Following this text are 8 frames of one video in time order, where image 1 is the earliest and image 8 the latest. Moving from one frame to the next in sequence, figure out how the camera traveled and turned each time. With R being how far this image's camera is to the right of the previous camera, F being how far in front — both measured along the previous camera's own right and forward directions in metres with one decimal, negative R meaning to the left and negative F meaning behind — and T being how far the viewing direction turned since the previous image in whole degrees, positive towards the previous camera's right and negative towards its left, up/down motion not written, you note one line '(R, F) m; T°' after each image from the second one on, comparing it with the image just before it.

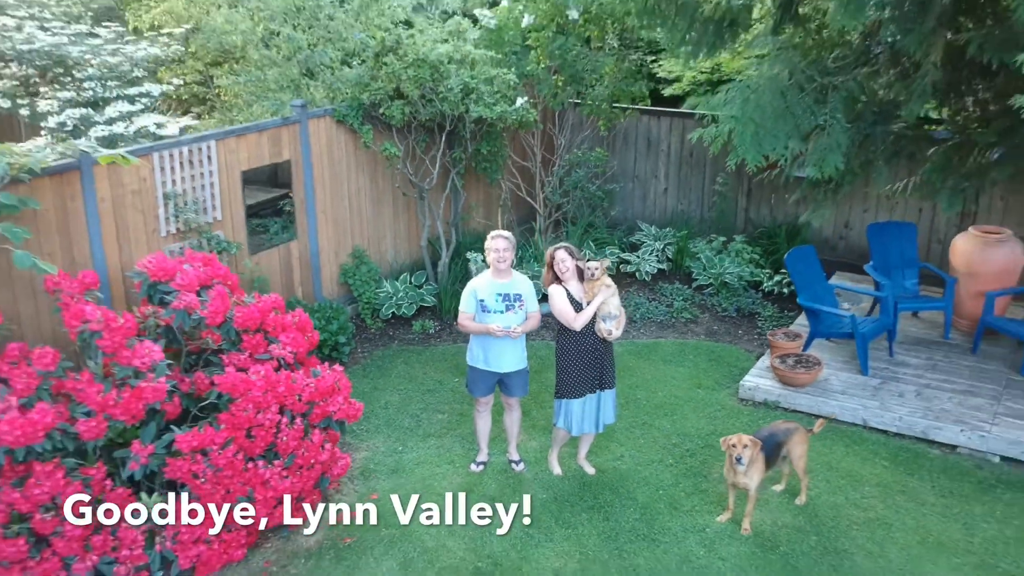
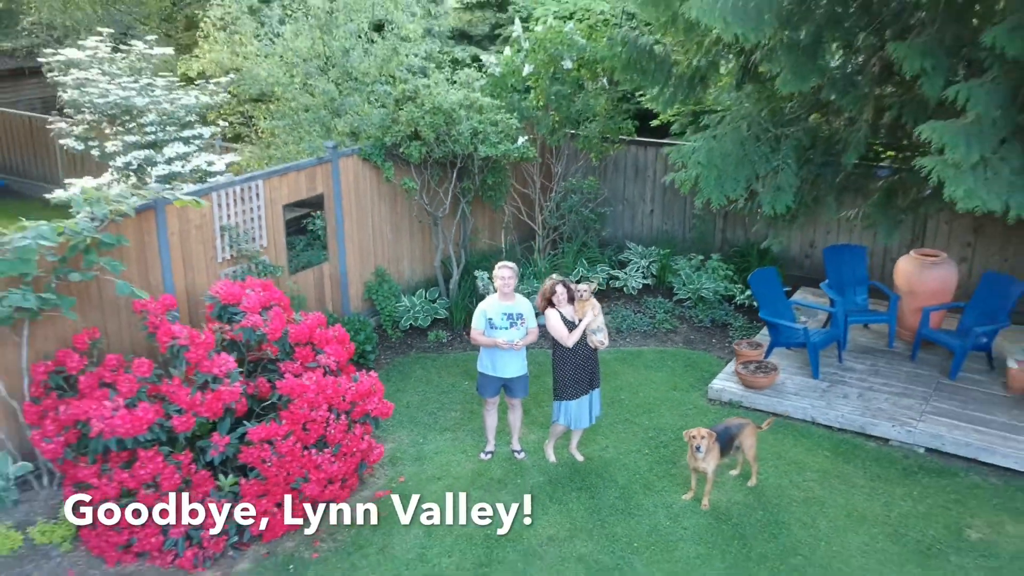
(0.0, -0.9) m; 0°
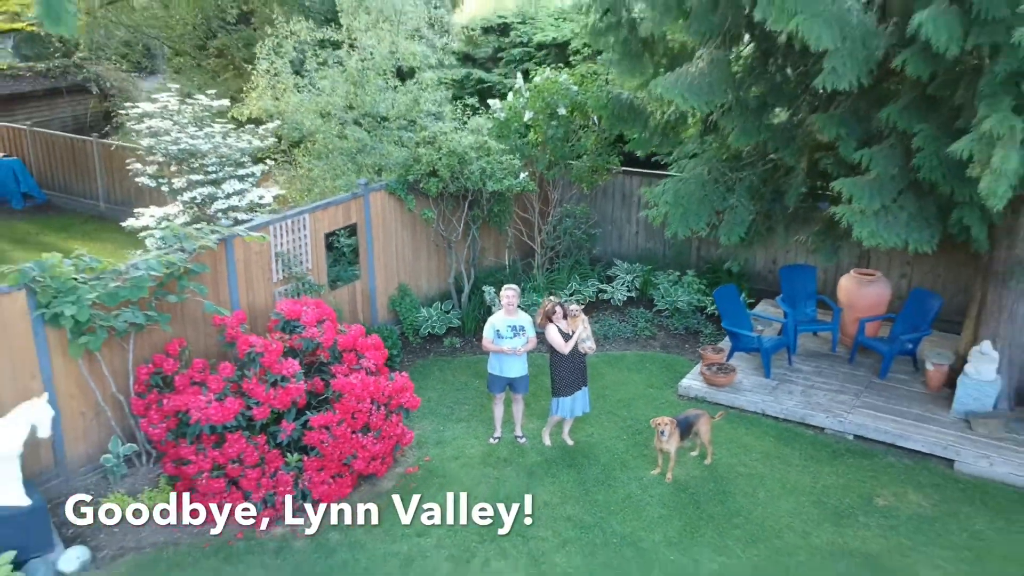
(0.0, -1.2) m; 0°
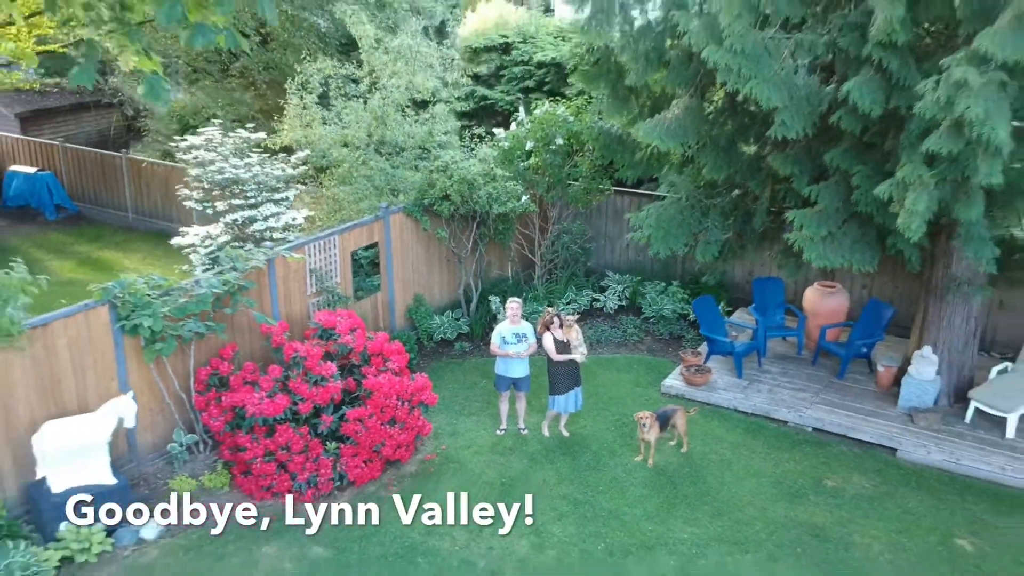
(0.0, -1.0) m; 0°
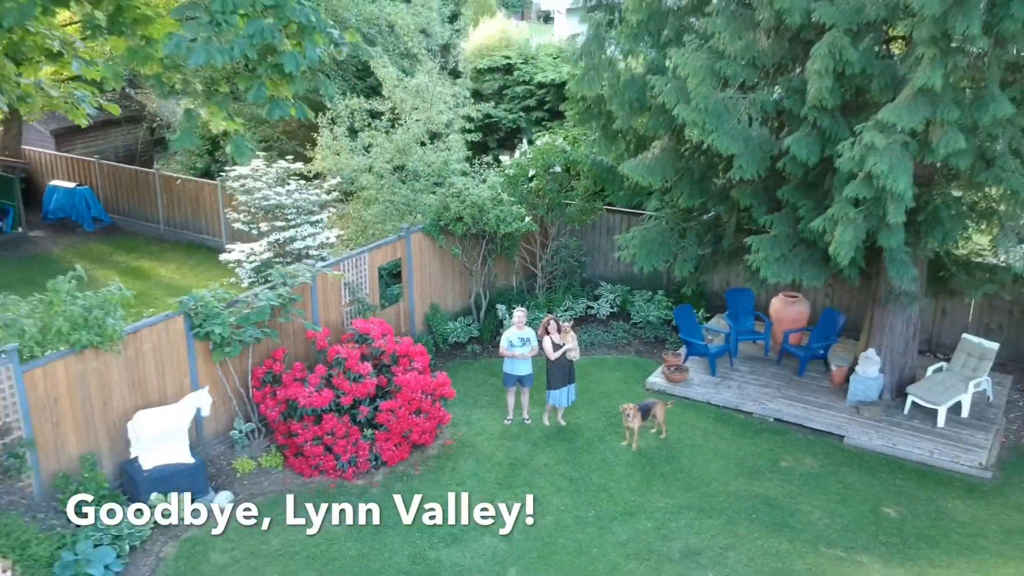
(0.0, -1.4) m; 0°
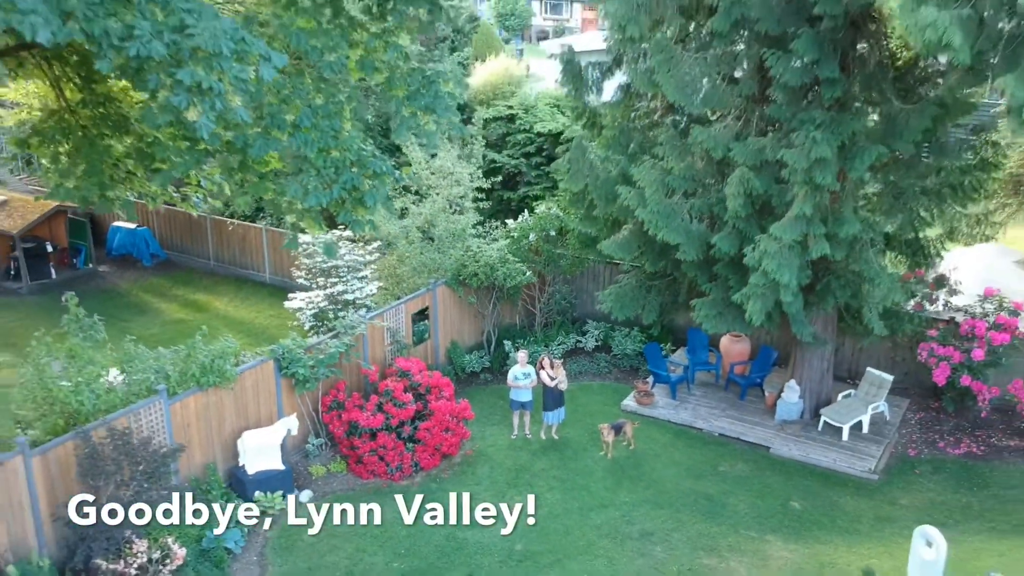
(-0.1, -2.7) m; 0°
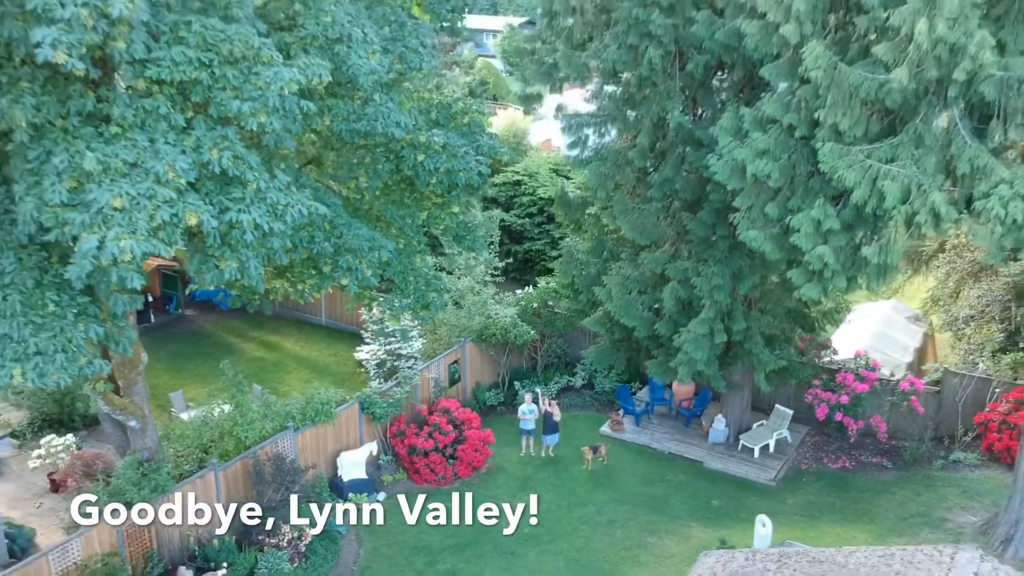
(-0.1, -4.9) m; 0°
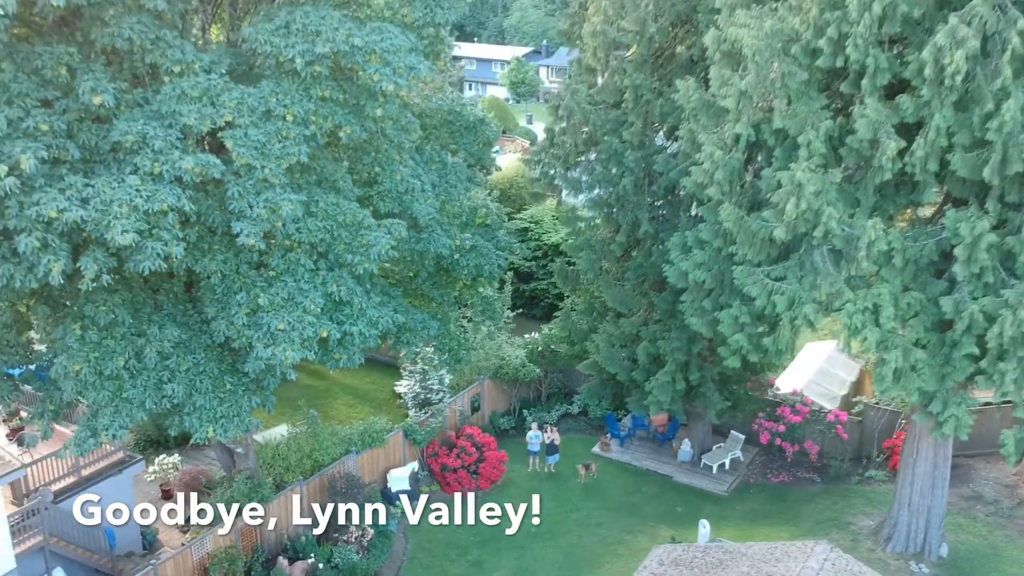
(-0.1, -4.4) m; 0°
